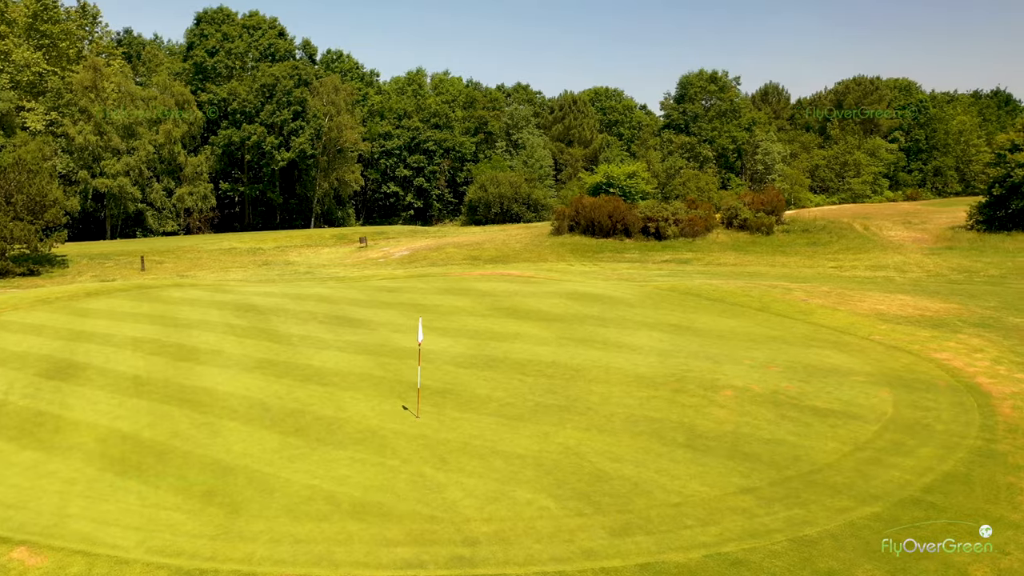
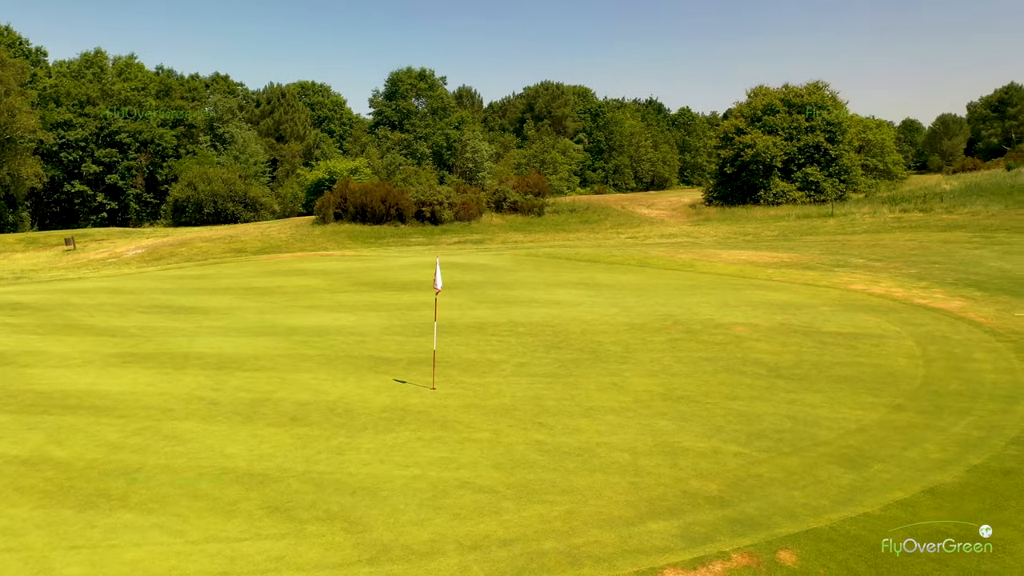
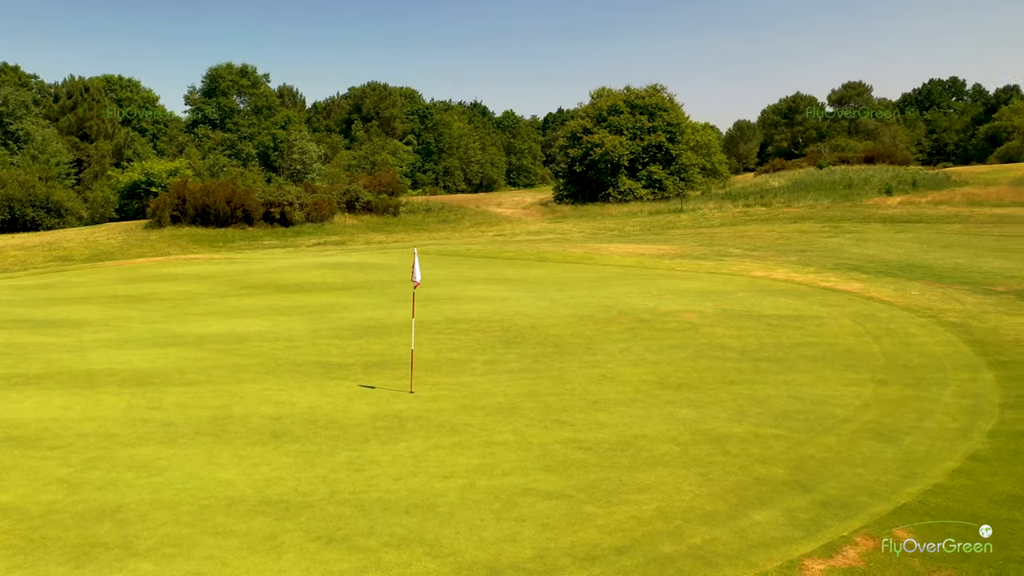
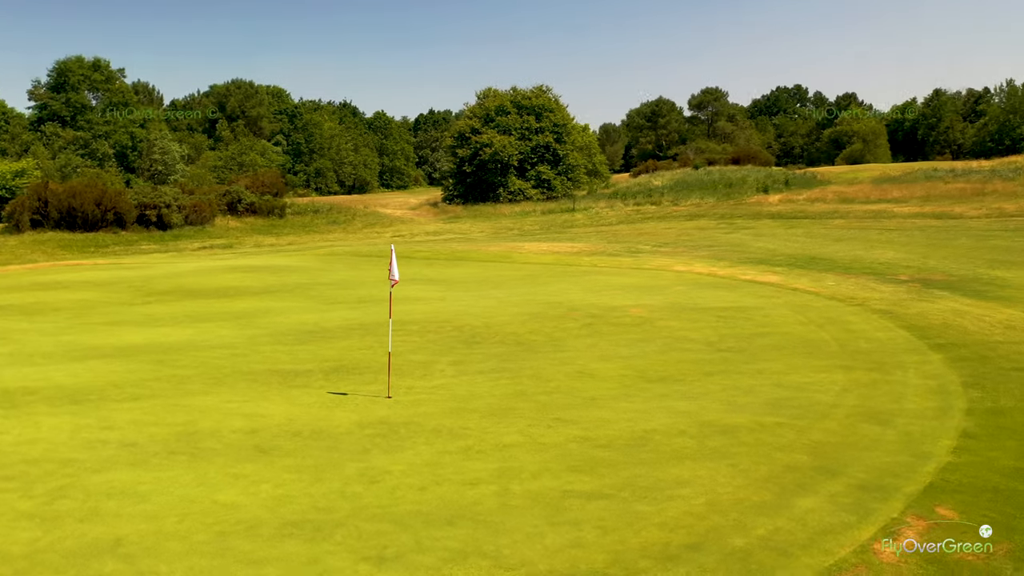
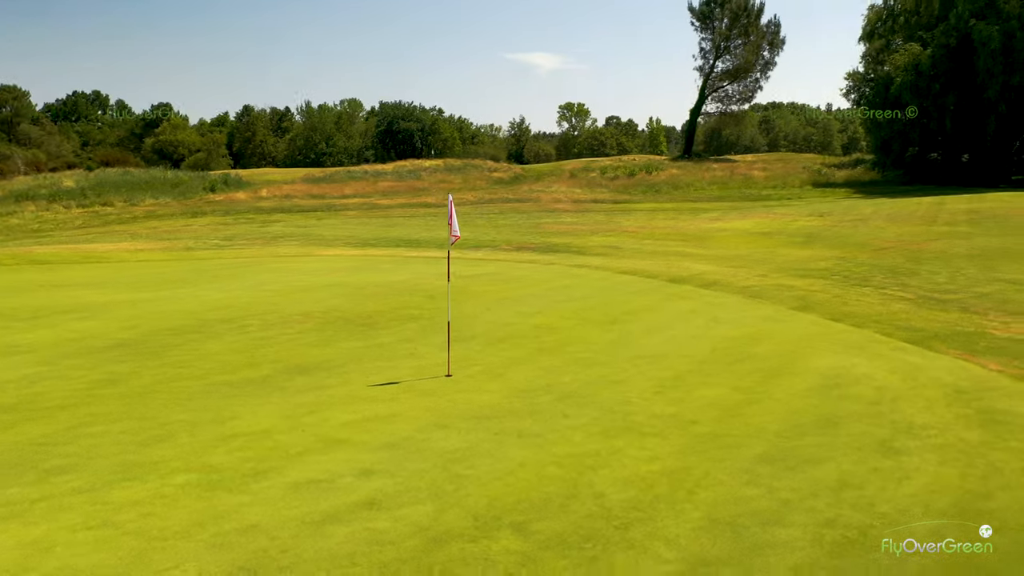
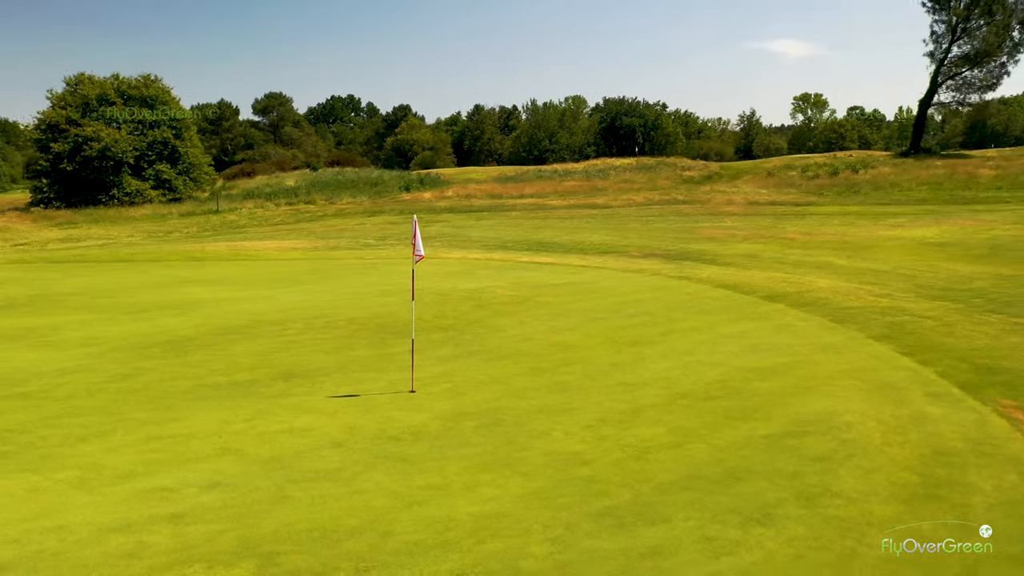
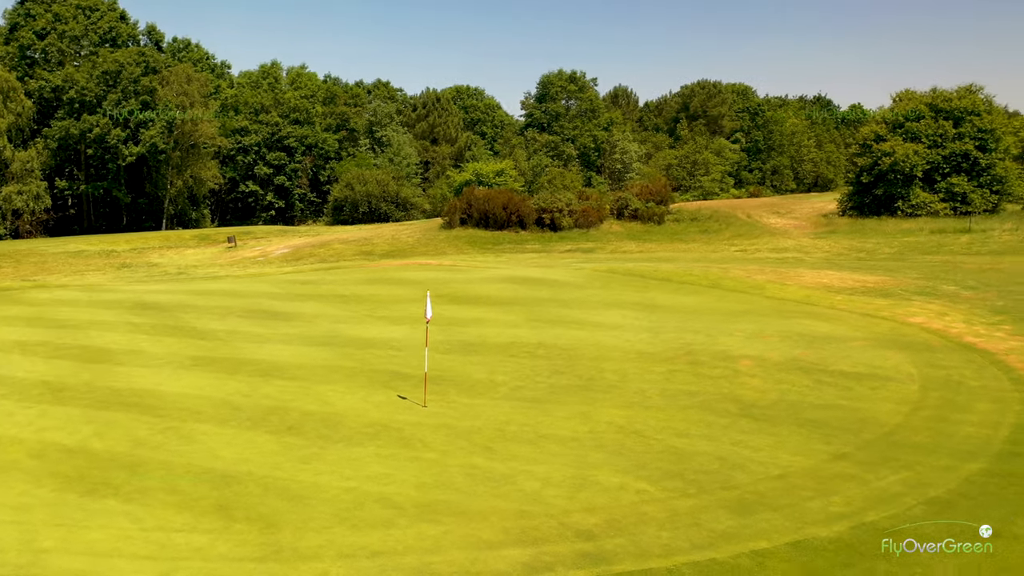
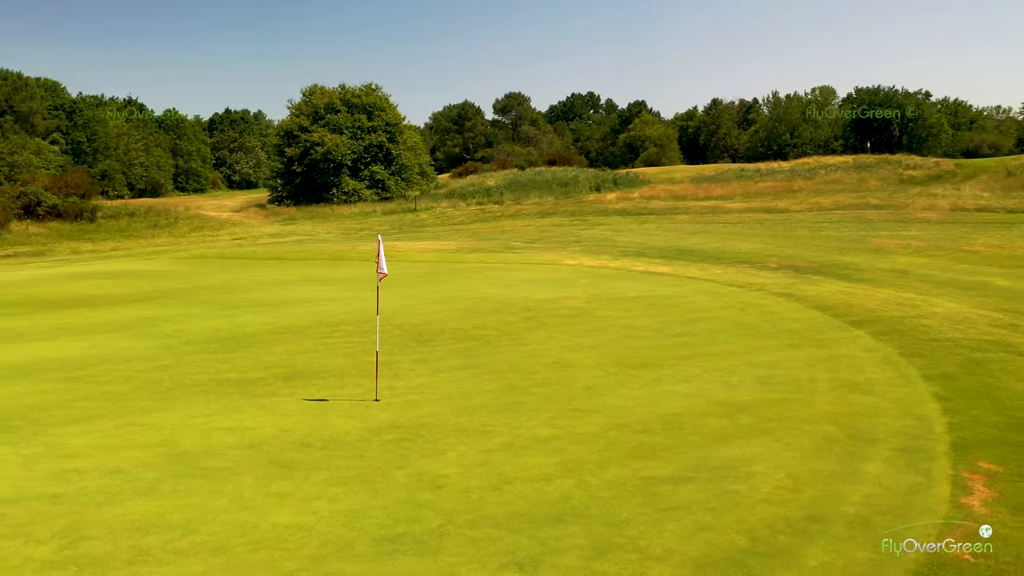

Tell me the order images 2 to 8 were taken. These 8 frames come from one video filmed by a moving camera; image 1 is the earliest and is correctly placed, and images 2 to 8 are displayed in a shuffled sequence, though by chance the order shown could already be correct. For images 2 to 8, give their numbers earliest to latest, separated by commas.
7, 2, 3, 4, 8, 6, 5
